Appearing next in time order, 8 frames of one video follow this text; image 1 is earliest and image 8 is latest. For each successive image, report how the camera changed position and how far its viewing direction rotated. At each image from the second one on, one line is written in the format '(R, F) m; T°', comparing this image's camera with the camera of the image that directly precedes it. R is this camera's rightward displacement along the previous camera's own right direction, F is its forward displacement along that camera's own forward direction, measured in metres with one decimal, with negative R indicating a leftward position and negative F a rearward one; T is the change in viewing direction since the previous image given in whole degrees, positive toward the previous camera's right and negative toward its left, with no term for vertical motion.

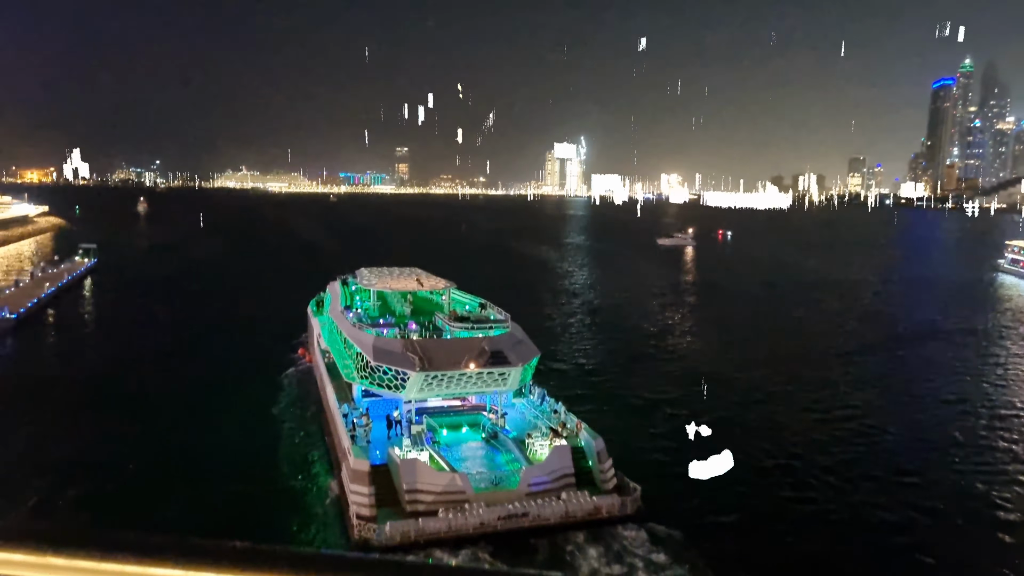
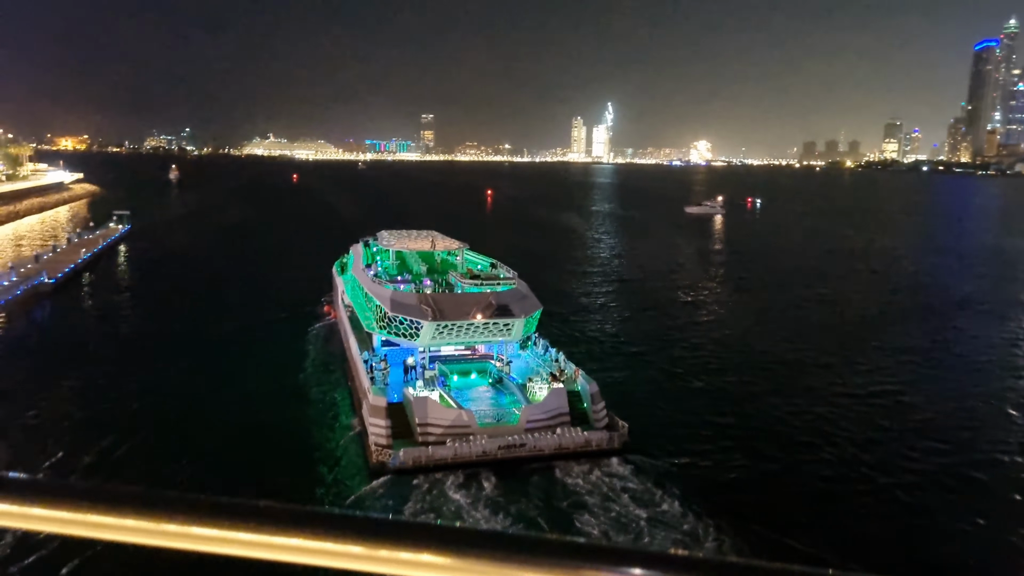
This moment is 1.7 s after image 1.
(+0.2, -0.5) m; -2°
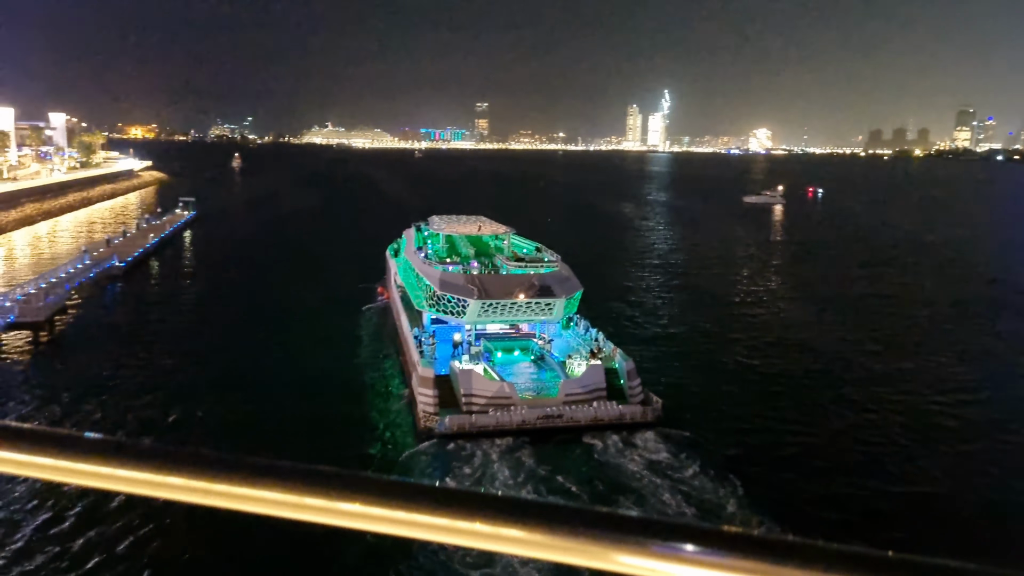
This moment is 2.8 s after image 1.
(+0.1, -0.3) m; -4°
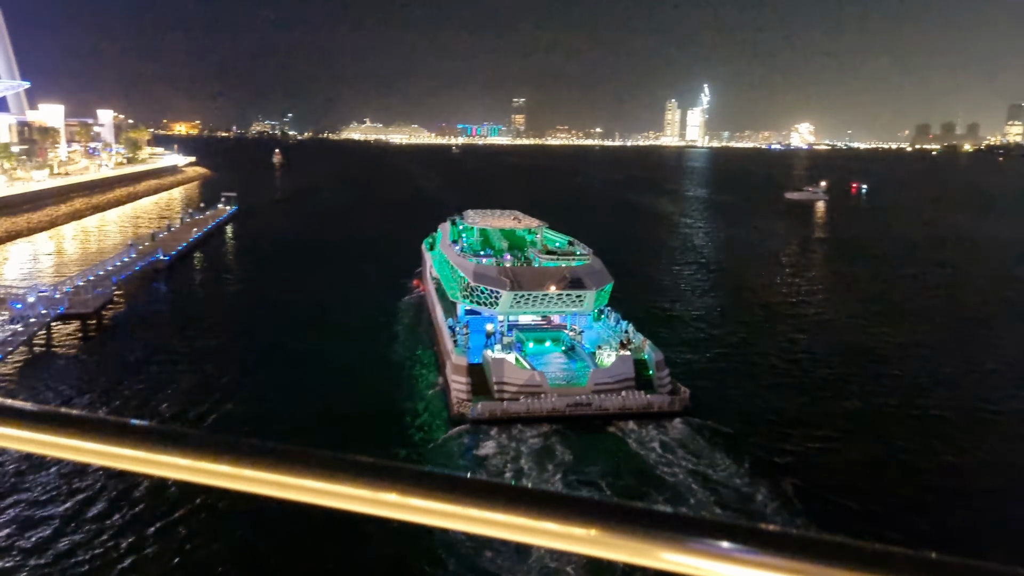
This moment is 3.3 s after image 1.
(0.0, -0.2) m; -3°
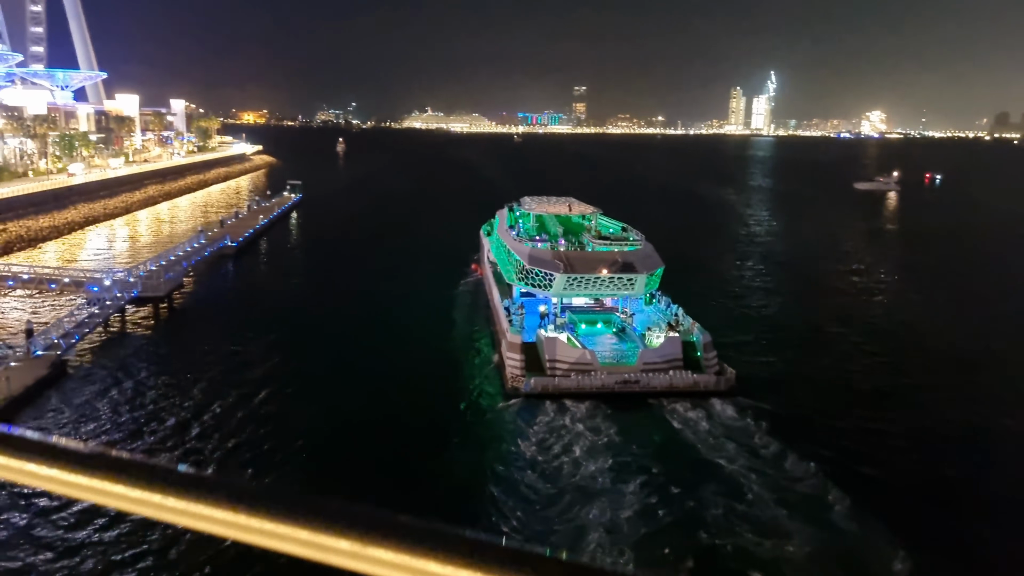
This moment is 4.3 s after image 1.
(0.0, -0.3) m; -4°
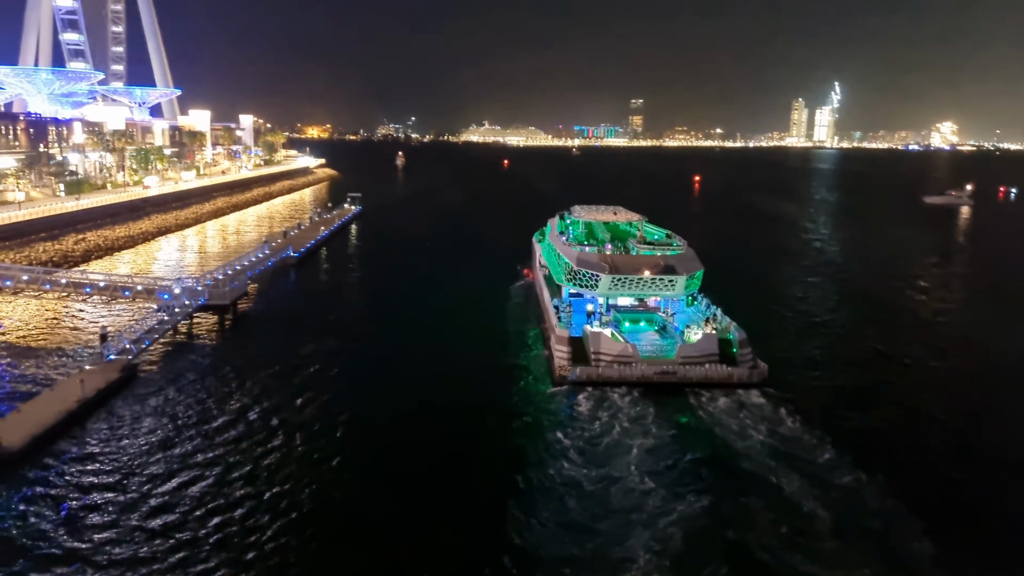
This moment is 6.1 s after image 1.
(+0.1, -0.6) m; -4°
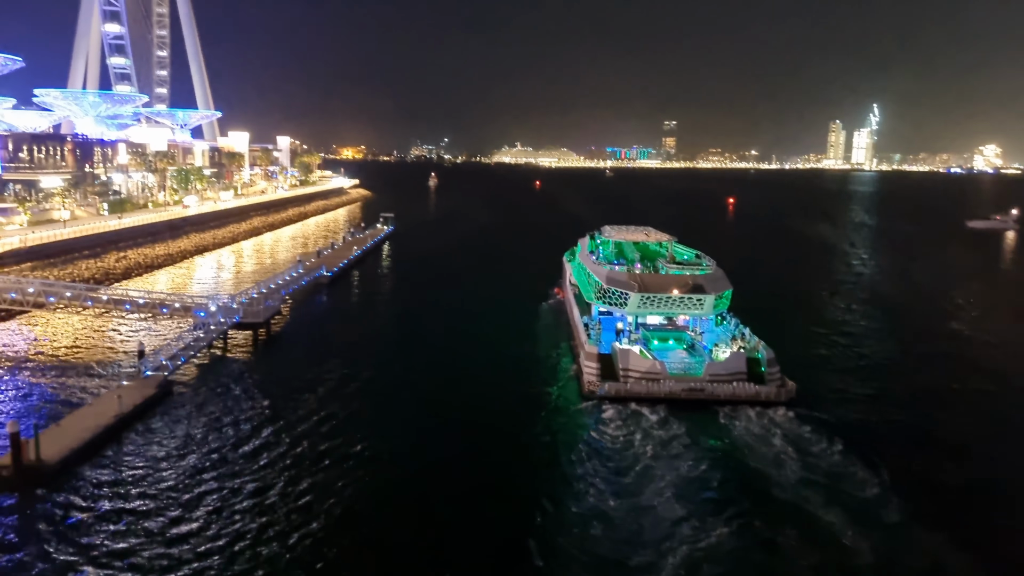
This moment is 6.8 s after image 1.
(0.0, -0.1) m; -2°
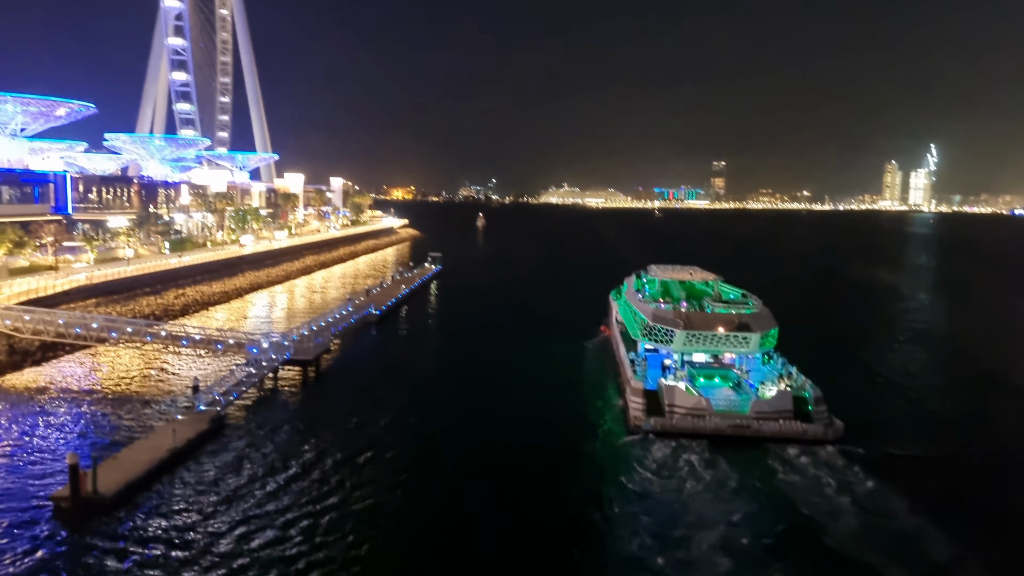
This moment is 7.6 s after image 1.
(0.0, -0.2) m; -3°
